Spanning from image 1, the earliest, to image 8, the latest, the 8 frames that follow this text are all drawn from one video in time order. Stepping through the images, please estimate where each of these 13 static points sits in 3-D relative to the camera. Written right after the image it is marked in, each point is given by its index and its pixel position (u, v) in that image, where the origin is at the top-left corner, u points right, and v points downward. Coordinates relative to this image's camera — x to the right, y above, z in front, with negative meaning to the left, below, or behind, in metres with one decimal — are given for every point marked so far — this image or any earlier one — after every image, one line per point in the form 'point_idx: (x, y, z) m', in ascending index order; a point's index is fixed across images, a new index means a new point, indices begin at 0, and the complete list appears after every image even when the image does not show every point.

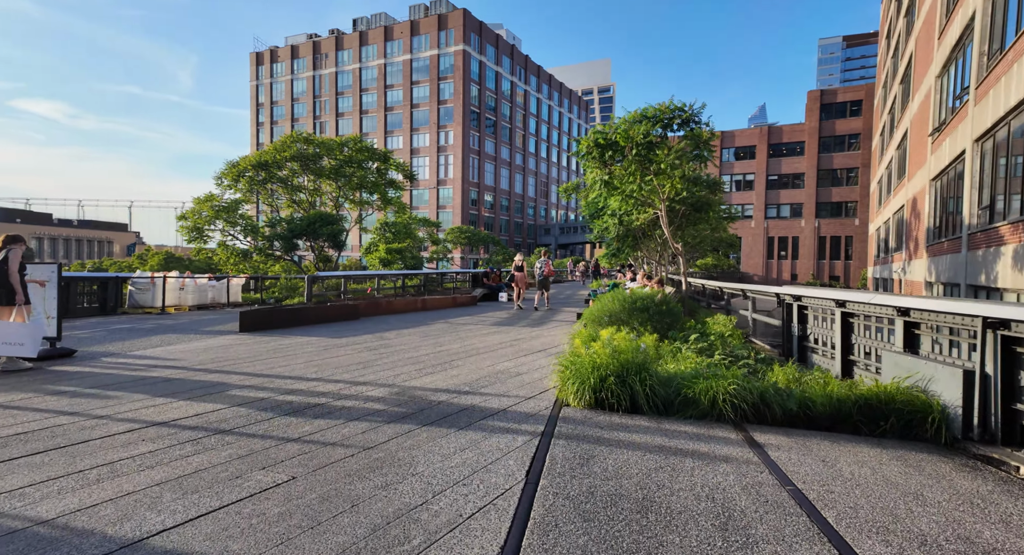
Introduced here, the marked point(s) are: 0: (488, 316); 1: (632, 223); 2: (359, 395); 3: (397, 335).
0: (-0.7, -1.0, +13.6) m
1: (+3.9, +1.7, +17.0) m
2: (-1.5, -1.1, +5.4) m
3: (-2.1, -1.1, +10.0) m
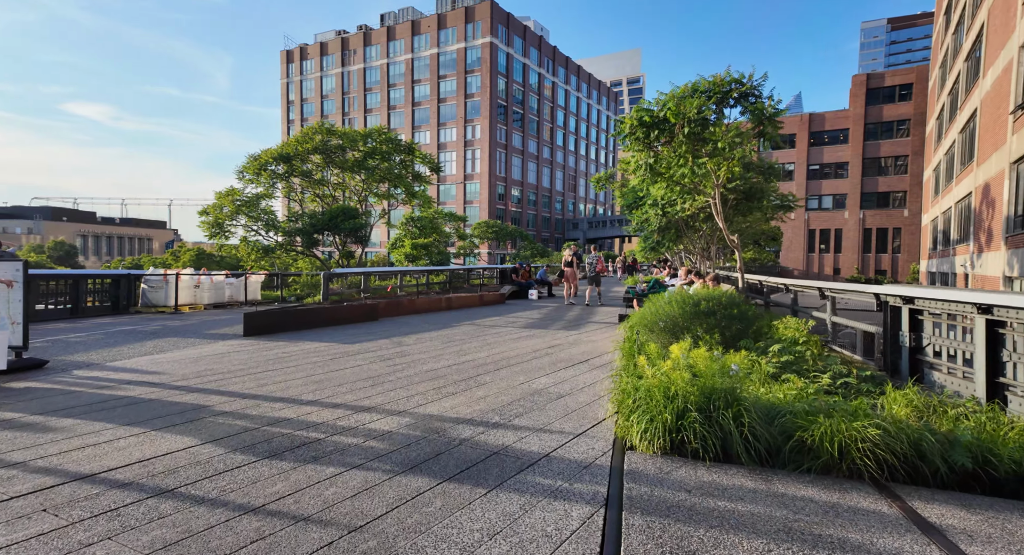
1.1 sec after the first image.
0: (+0.1, -0.9, +12.4) m
1: (+4.8, +1.9, +15.5) m
2: (-1.2, -1.1, +4.2) m
3: (-1.5, -1.0, +8.8) m
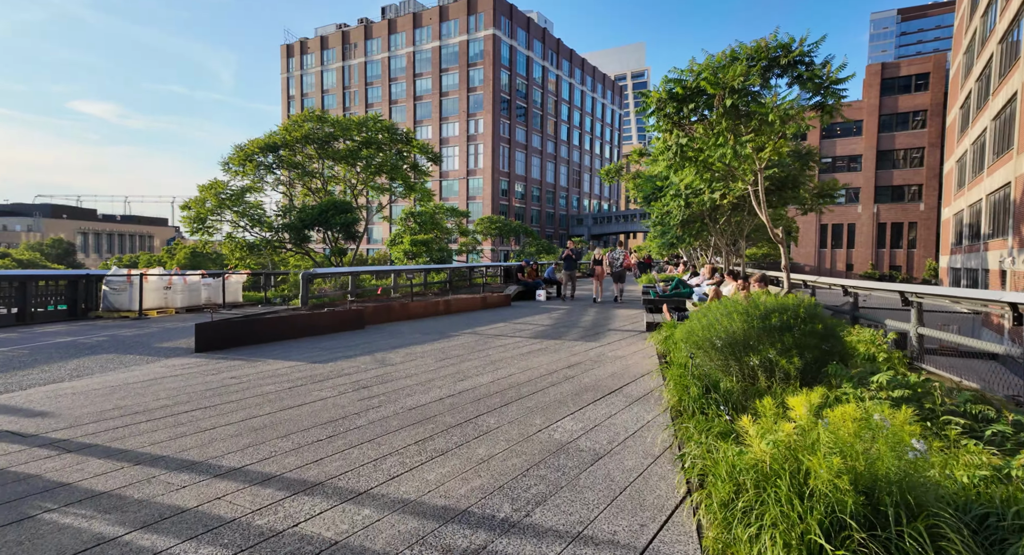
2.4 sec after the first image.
0: (+0.2, -0.9, +10.8) m
1: (+4.9, +1.9, +13.9) m
2: (-1.1, -1.2, +2.6) m
3: (-1.4, -1.1, +7.2) m
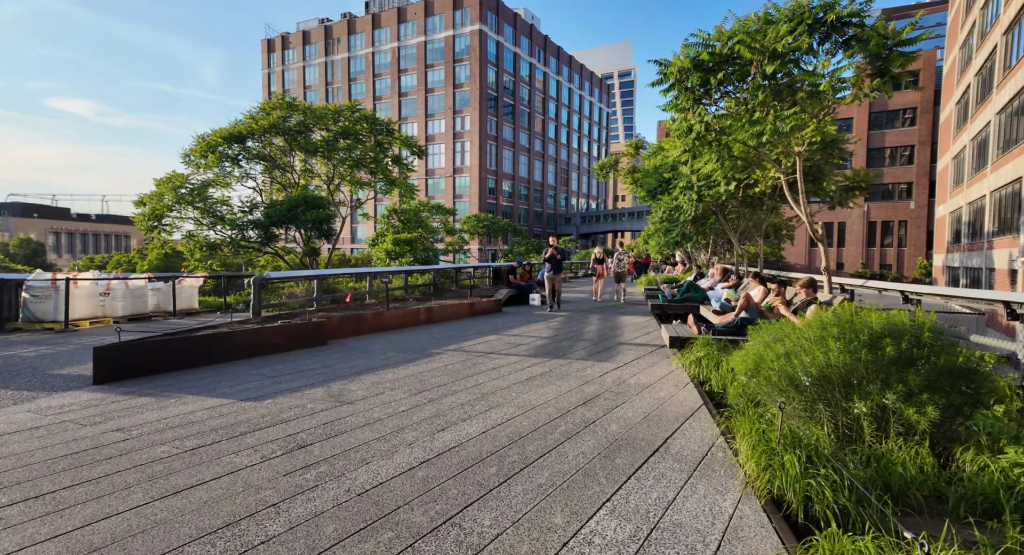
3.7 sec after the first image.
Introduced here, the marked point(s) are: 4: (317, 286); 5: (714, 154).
0: (+0.1, -1.0, +9.1) m
1: (+4.7, +1.8, +12.3) m
2: (-1.0, -1.3, +1.0) m
3: (-1.4, -1.1, +5.6) m
4: (-4.0, -0.2, +11.4) m
5: (+3.5, +2.2, +9.6) m
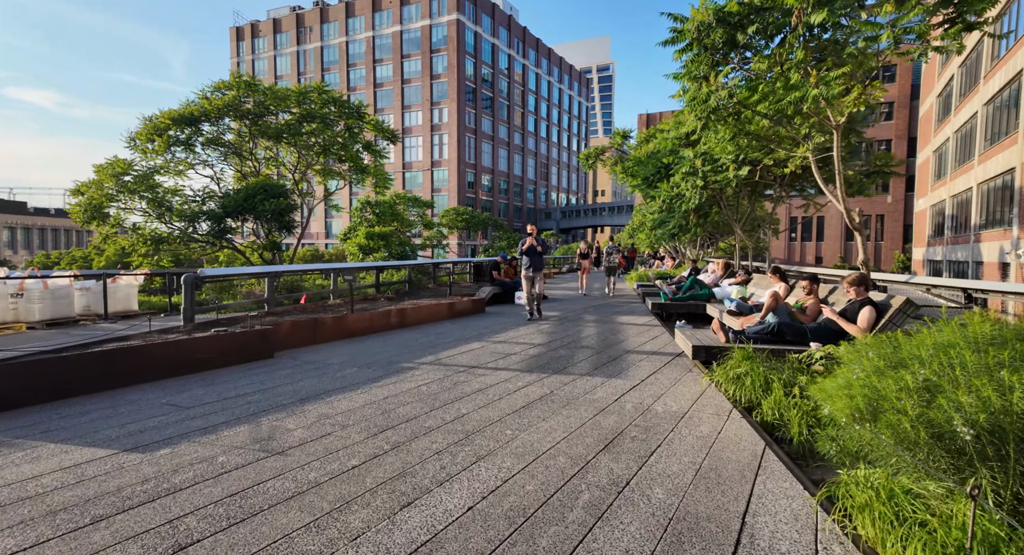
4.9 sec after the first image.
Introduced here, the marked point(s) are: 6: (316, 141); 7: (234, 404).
0: (-0.1, -0.9, +7.7) m
1: (+4.4, +1.9, +11.1) m
2: (-0.9, -1.3, -0.5) m
3: (-1.5, -1.1, +4.1) m
4: (-4.3, -0.1, +9.8) m
5: (+3.3, +2.3, +8.3) m
6: (-6.9, +4.8, +19.5) m
7: (-2.4, -1.1, +4.8) m
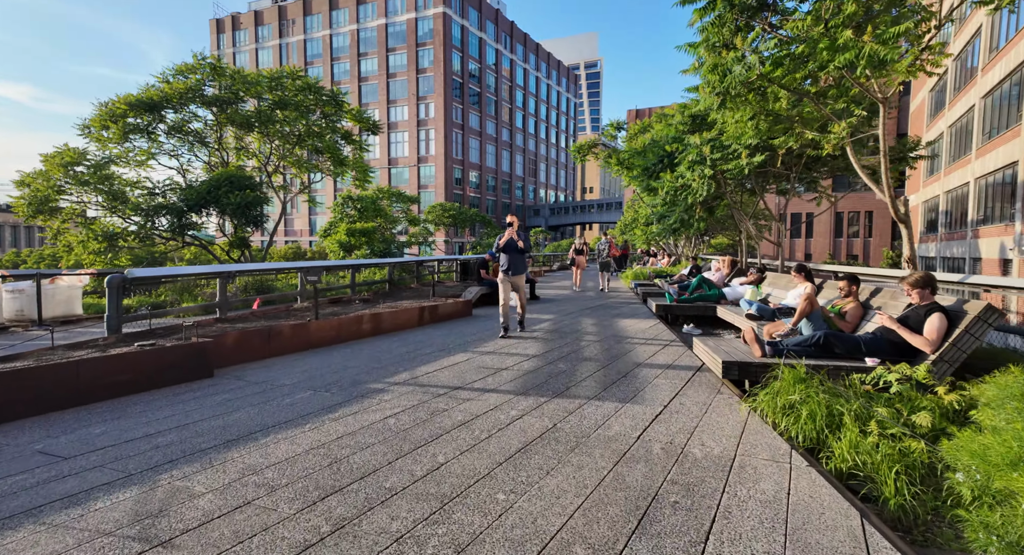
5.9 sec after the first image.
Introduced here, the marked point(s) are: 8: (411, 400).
0: (-0.2, -1.0, +6.6) m
1: (+4.2, +1.9, +10.0) m
2: (-0.8, -1.4, -1.7) m
3: (-1.5, -1.2, +2.9) m
4: (-4.4, -0.1, +8.6) m
5: (+3.1, +2.3, +7.2) m
6: (-7.3, +4.8, +18.1) m
7: (-2.4, -1.1, +3.6) m
8: (-0.9, -1.1, +4.8) m
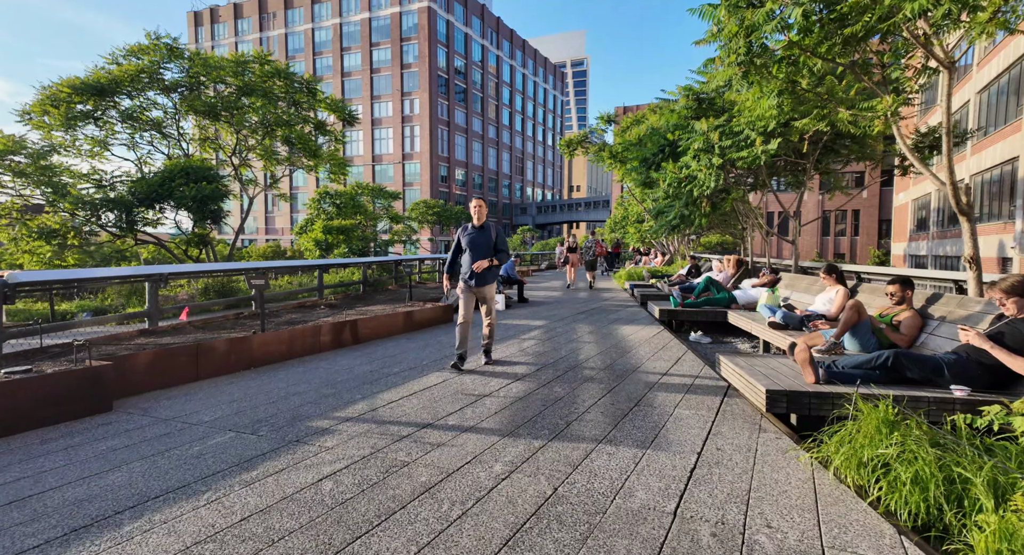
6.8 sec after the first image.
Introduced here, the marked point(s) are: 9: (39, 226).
0: (-0.3, -1.0, +5.4) m
1: (+4.0, +1.9, +8.9) m
2: (-0.7, -1.4, -2.8) m
3: (-1.5, -1.2, +1.7) m
4: (-4.6, -0.2, +7.3) m
5: (+3.0, +2.2, +6.1) m
6: (-7.7, +4.8, +16.8) m
7: (-2.5, -1.1, +2.4) m
8: (-1.0, -1.1, +3.6) m
9: (-11.5, +1.3, +13.5) m
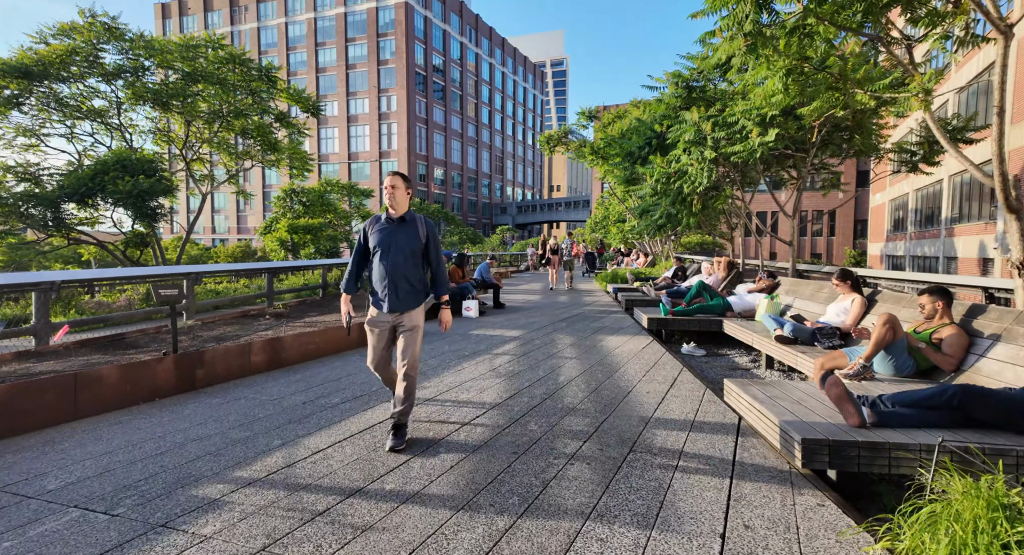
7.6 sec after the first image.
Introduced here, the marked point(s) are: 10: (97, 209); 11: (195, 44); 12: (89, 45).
0: (-0.6, -1.1, +4.3) m
1: (+3.6, +1.8, +8.0) m
2: (-0.7, -1.5, -3.9) m
3: (-1.7, -1.3, +0.6) m
4: (-5.0, -0.2, +6.1) m
5: (+2.7, +2.2, +5.1) m
6: (-8.4, +4.7, +15.5) m
7: (-2.7, -1.2, +1.3) m
8: (-1.2, -1.2, +2.6) m
9: (-12.0, +1.2, +12.1) m
10: (-9.7, +1.6, +13.0) m
11: (-8.8, +6.5, +15.2) m
12: (-10.8, +6.0, +14.1) m
